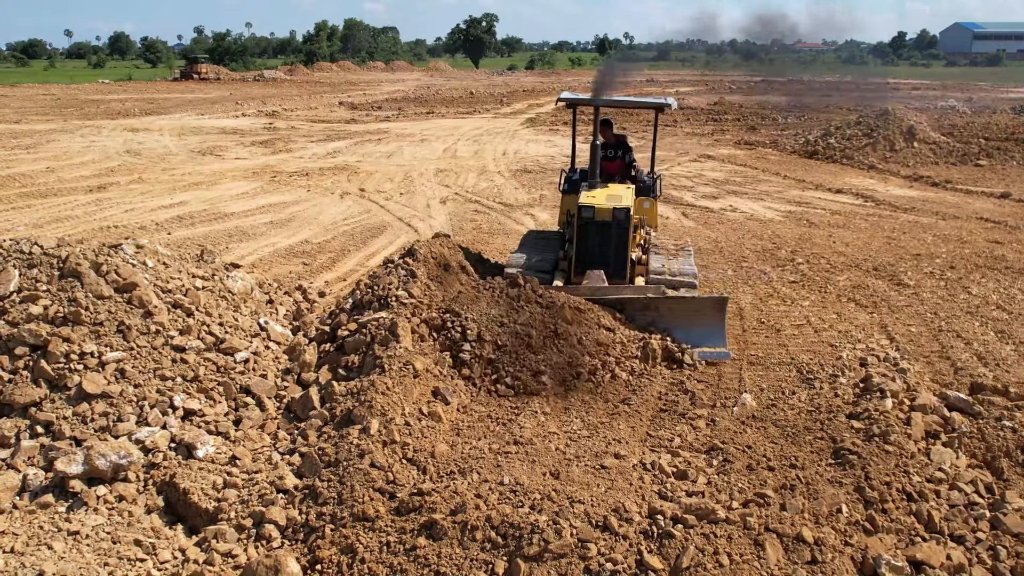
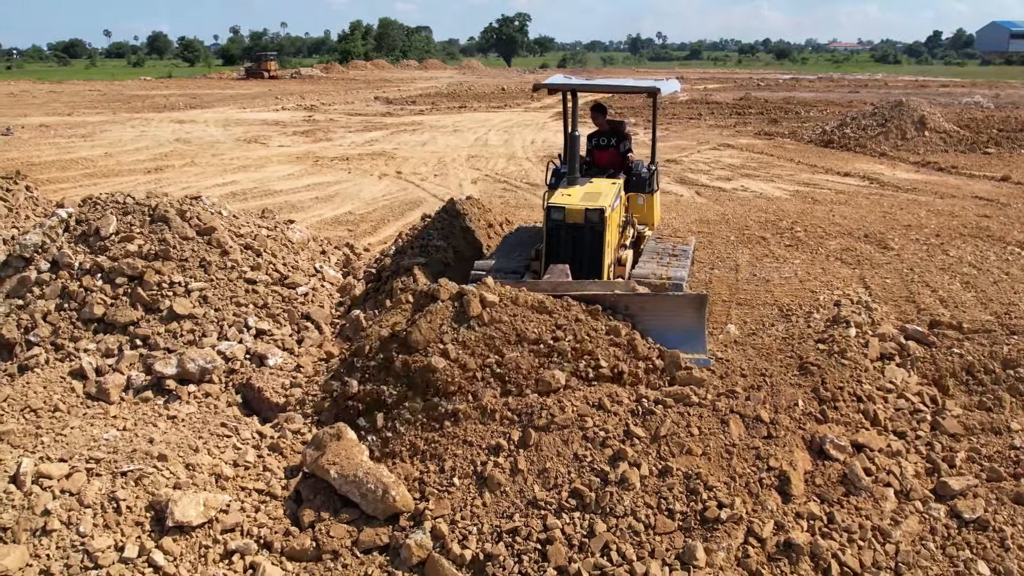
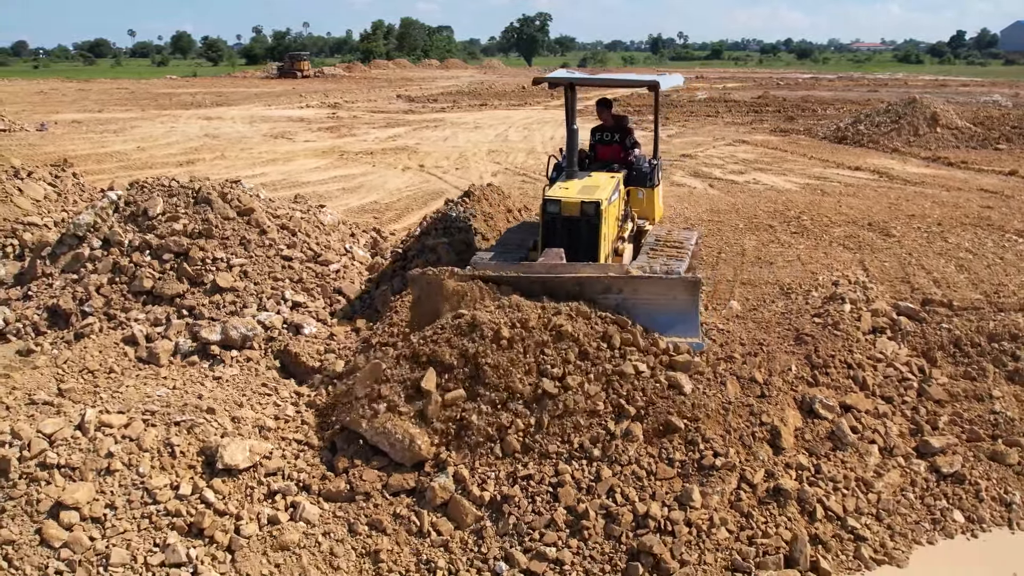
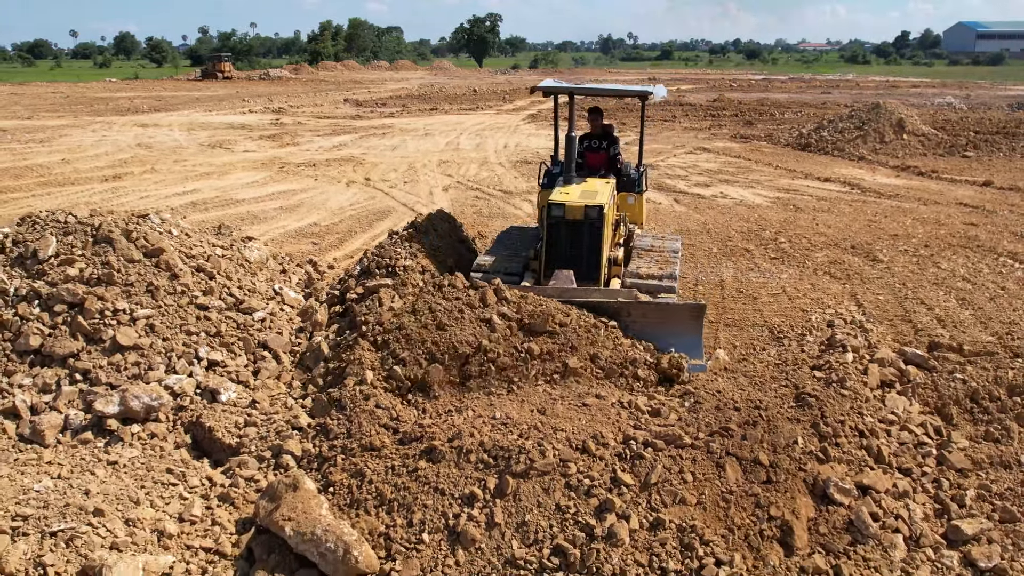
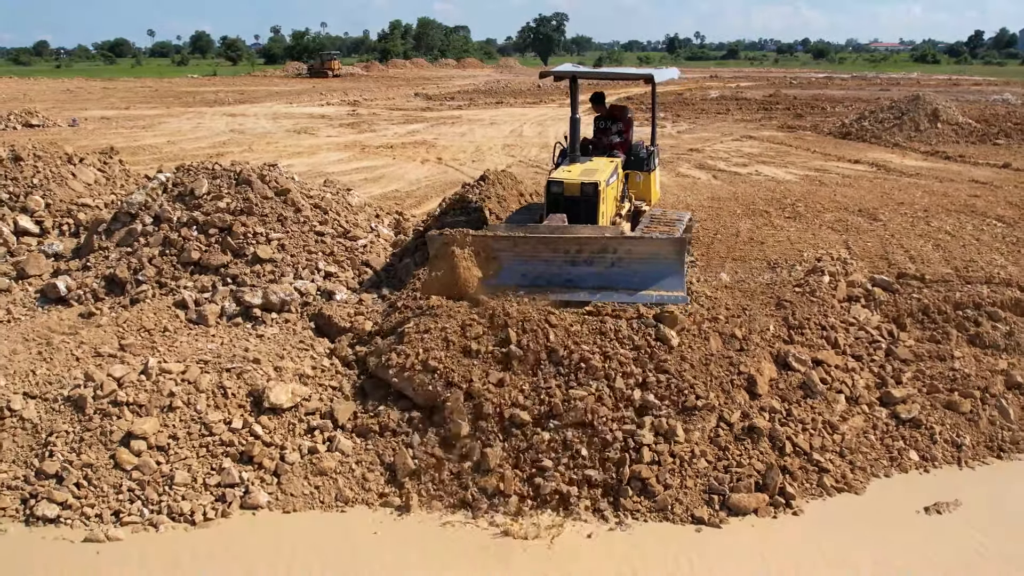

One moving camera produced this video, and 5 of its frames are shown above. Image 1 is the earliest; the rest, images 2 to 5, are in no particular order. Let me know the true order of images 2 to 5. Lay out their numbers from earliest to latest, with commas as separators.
4, 2, 3, 5
